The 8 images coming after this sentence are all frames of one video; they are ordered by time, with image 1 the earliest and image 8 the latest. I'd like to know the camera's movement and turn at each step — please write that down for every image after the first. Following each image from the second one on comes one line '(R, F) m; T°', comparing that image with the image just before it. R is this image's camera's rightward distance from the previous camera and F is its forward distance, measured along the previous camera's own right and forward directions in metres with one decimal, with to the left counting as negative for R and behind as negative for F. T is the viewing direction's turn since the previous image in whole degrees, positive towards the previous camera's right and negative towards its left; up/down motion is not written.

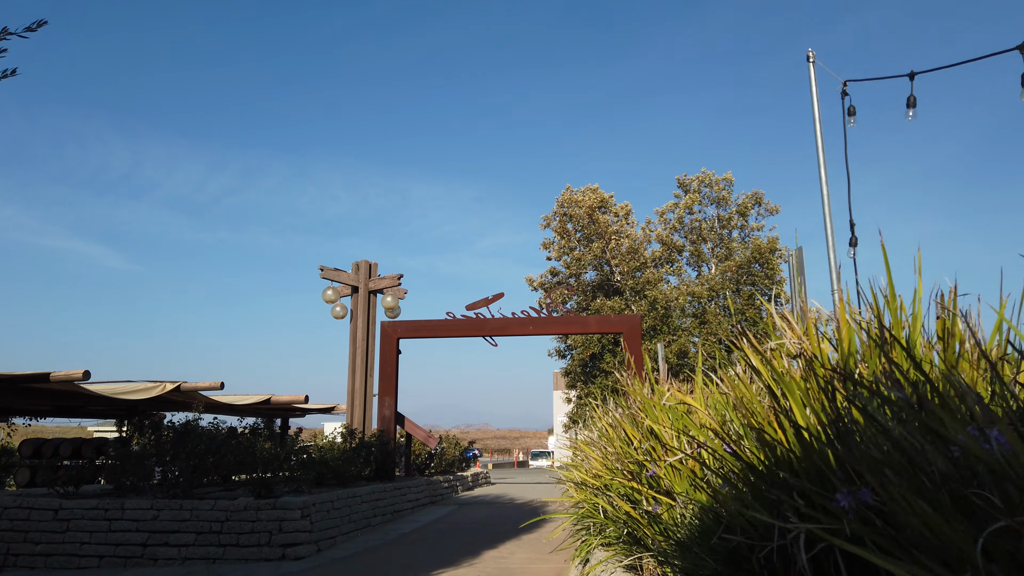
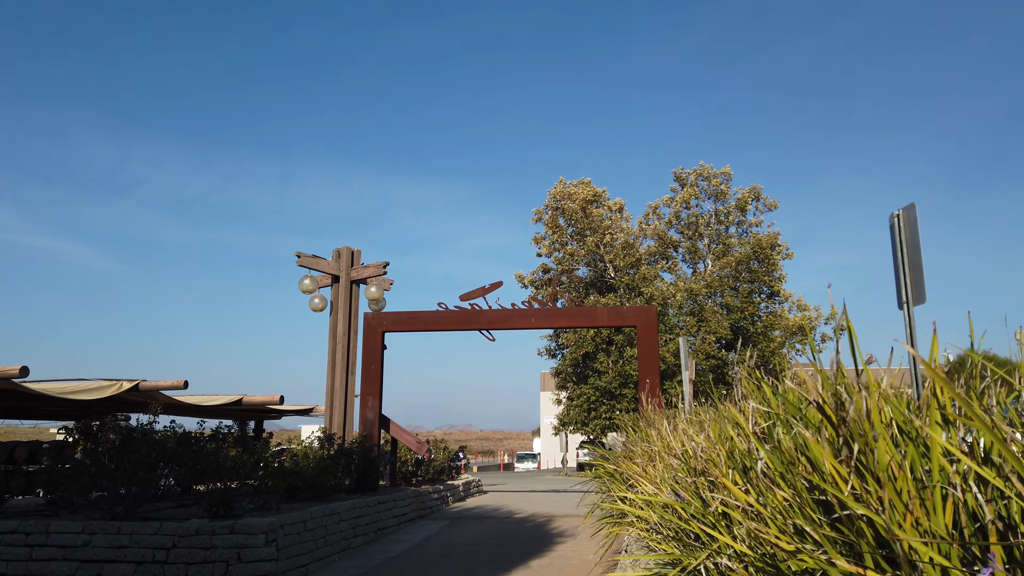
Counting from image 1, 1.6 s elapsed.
(-0.3, +1.5) m; +1°
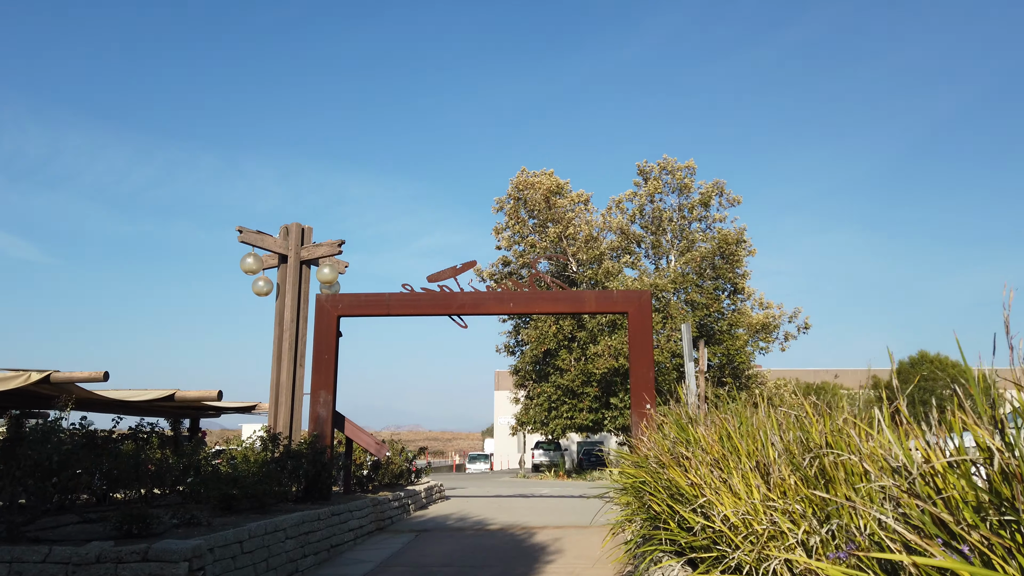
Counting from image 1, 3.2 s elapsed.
(-0.4, +1.5) m; +4°
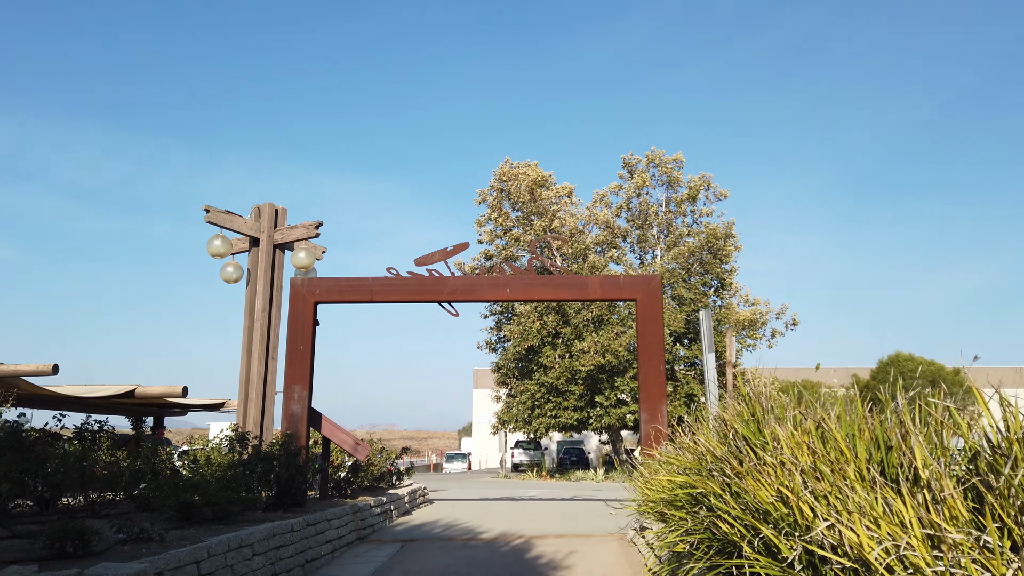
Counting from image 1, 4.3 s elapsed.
(-0.3, +1.0) m; +2°
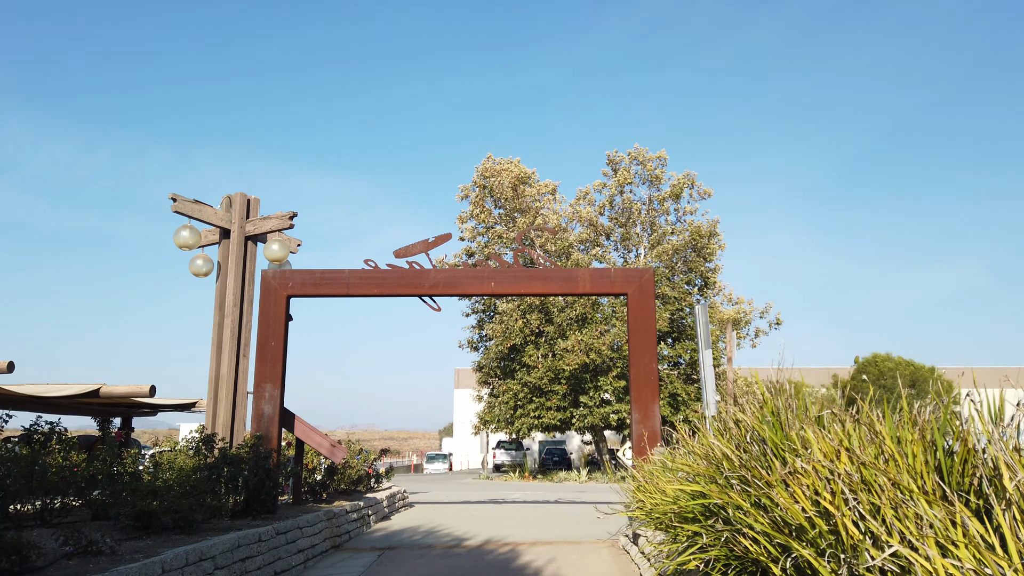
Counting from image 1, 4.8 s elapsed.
(0.0, +0.5) m; +1°
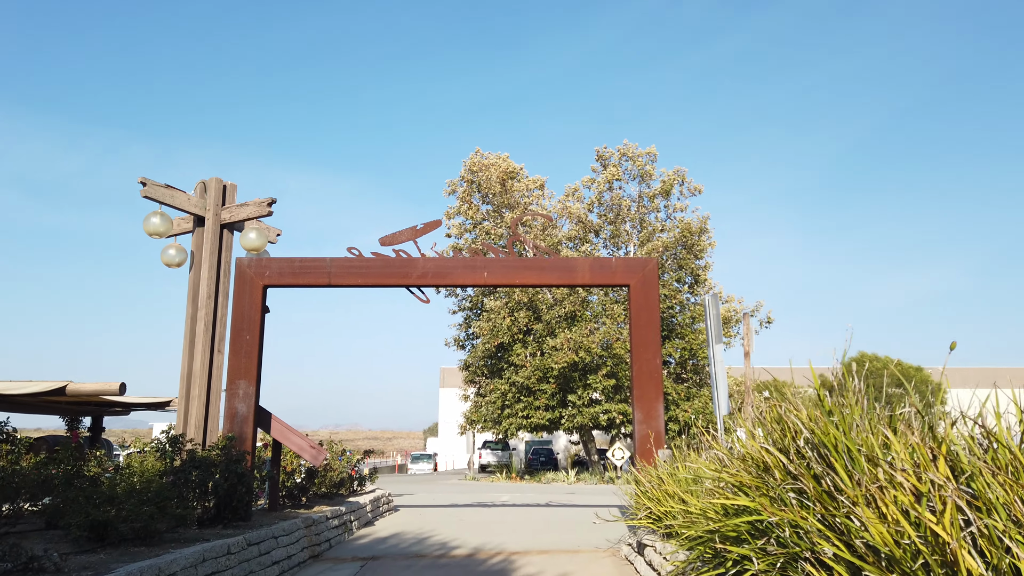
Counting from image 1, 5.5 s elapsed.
(-0.1, +0.6) m; +1°
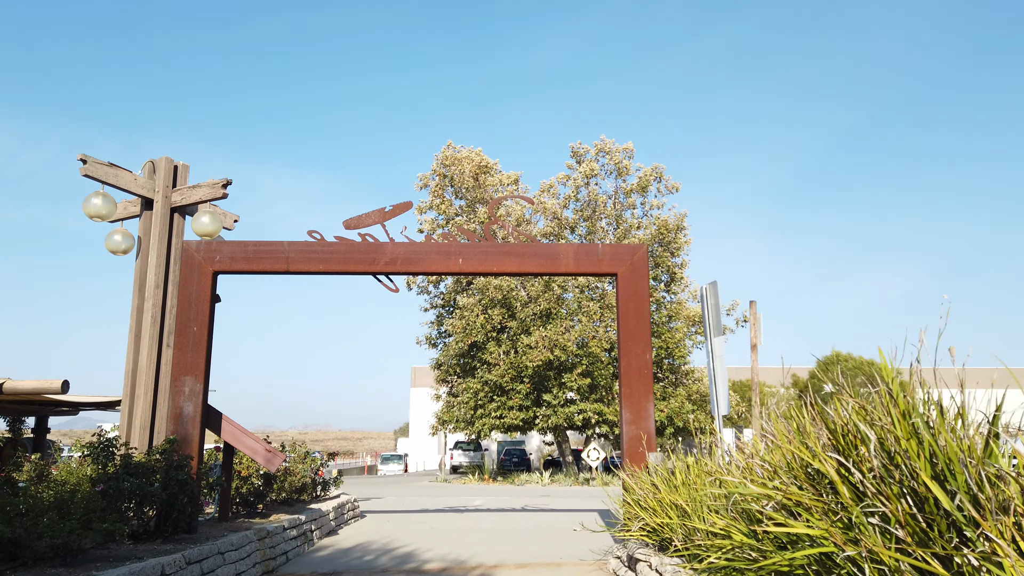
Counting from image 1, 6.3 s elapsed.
(-0.1, +0.7) m; +2°
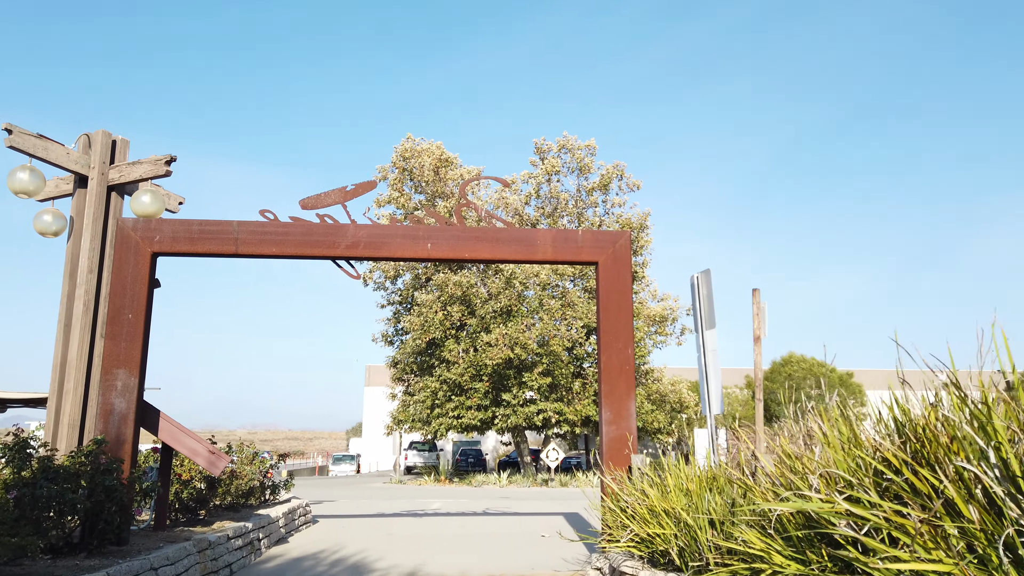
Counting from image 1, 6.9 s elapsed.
(-0.2, +0.6) m; +3°
